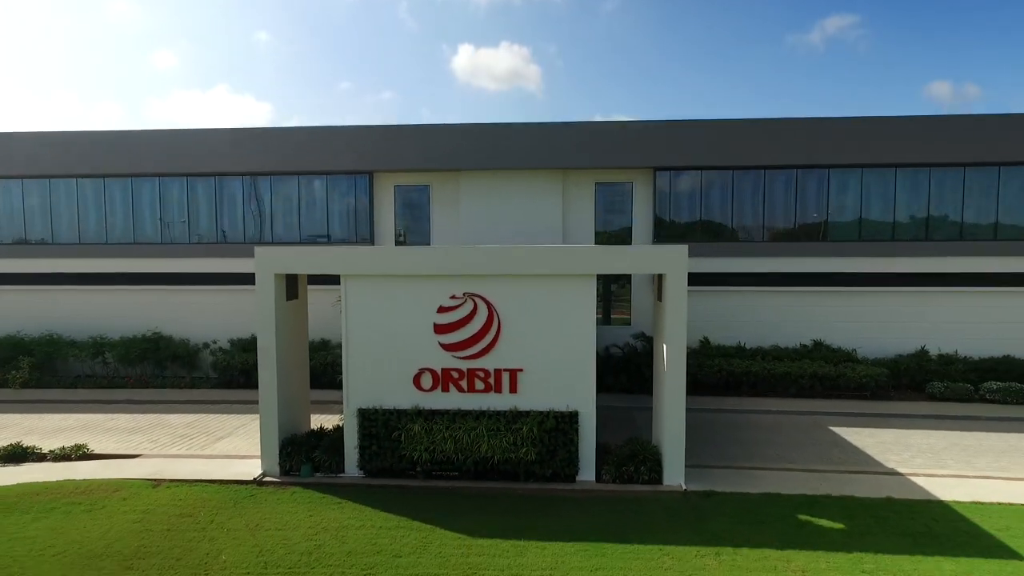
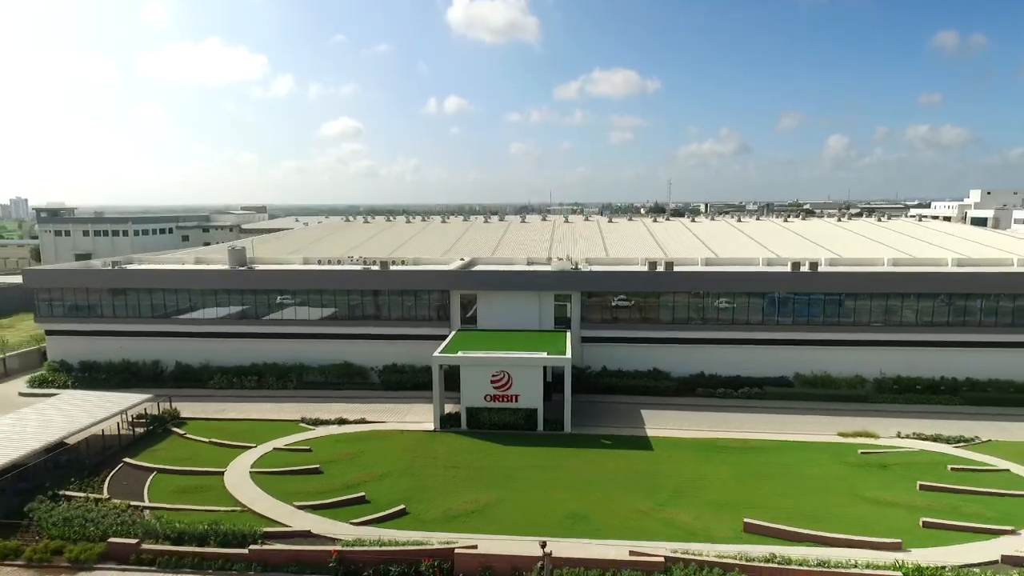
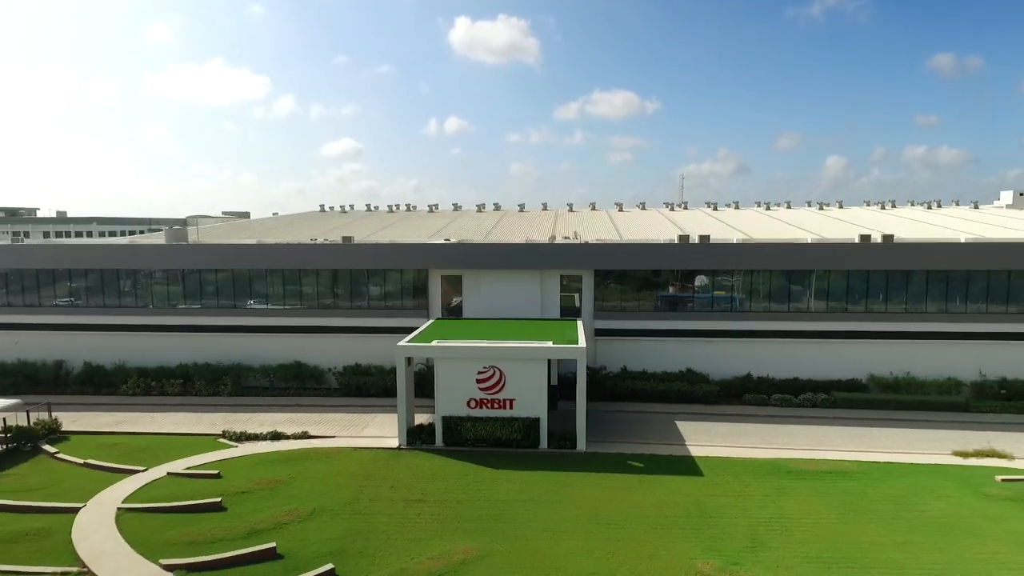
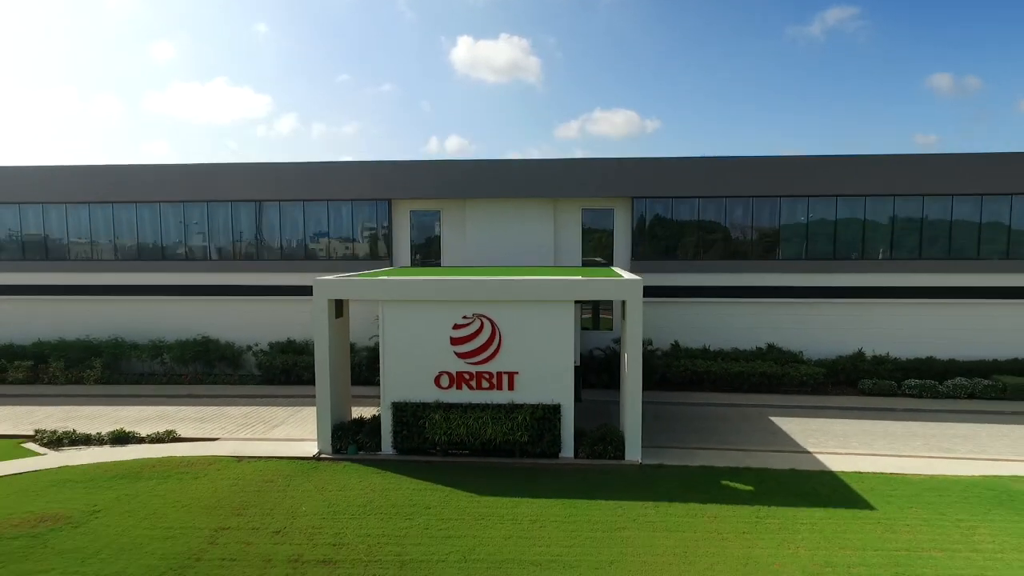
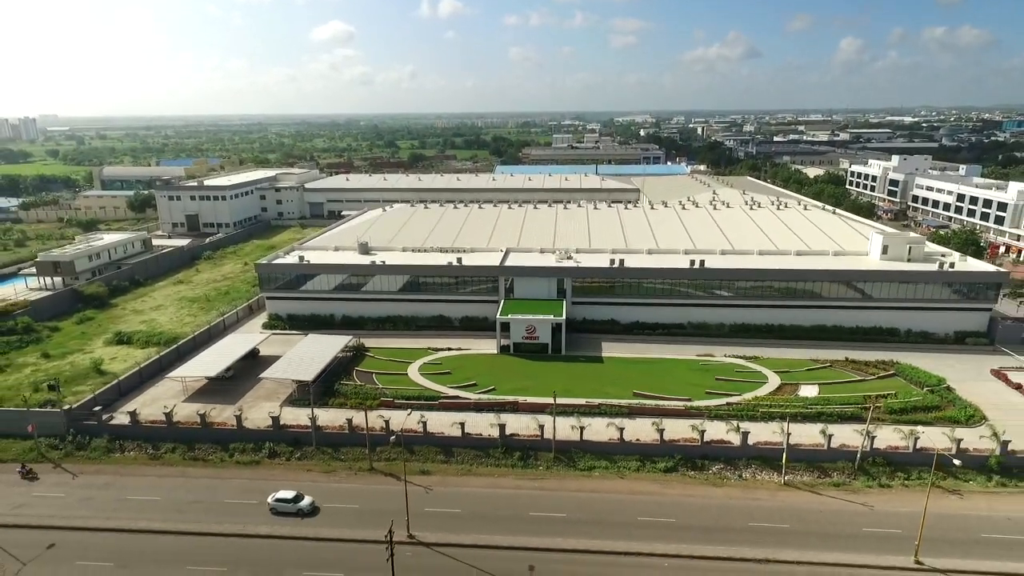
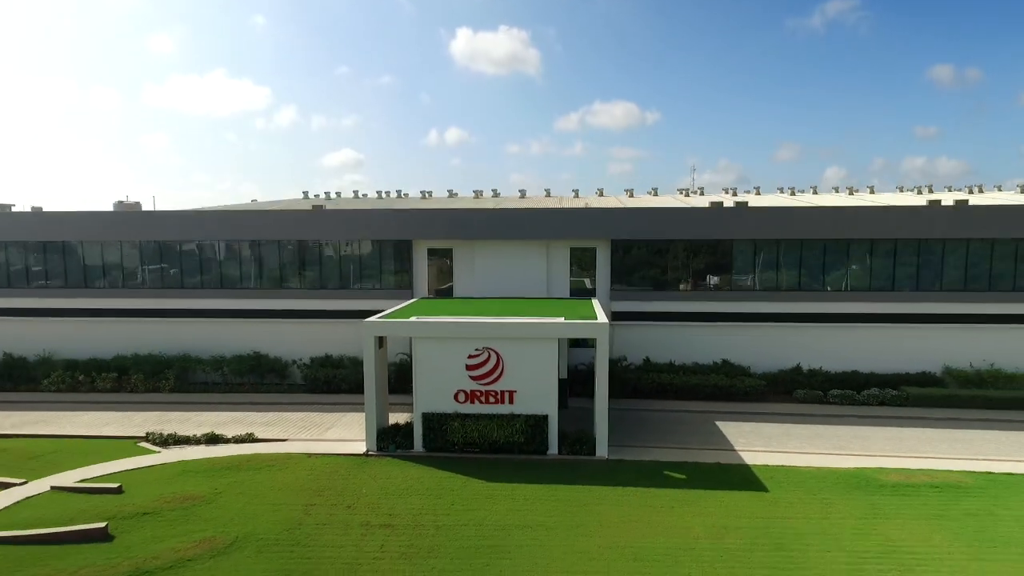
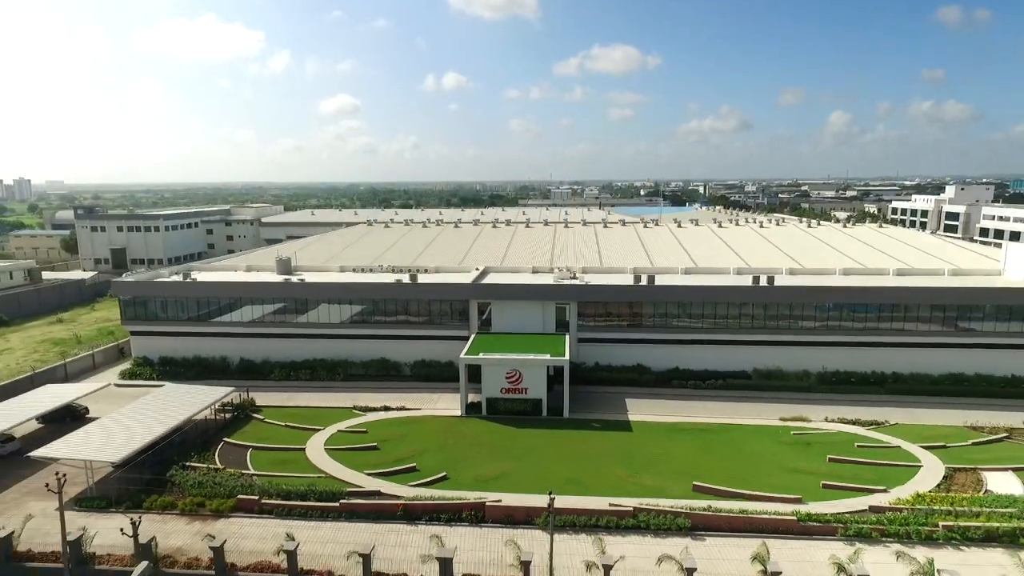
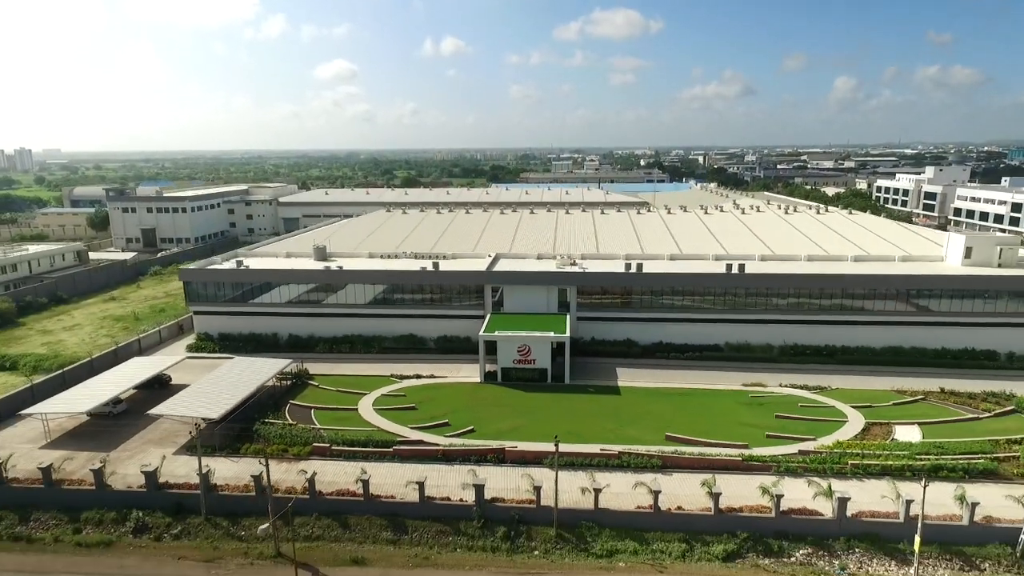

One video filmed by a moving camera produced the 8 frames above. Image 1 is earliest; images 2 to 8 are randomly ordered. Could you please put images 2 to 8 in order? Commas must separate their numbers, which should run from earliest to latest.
4, 6, 3, 2, 7, 8, 5
